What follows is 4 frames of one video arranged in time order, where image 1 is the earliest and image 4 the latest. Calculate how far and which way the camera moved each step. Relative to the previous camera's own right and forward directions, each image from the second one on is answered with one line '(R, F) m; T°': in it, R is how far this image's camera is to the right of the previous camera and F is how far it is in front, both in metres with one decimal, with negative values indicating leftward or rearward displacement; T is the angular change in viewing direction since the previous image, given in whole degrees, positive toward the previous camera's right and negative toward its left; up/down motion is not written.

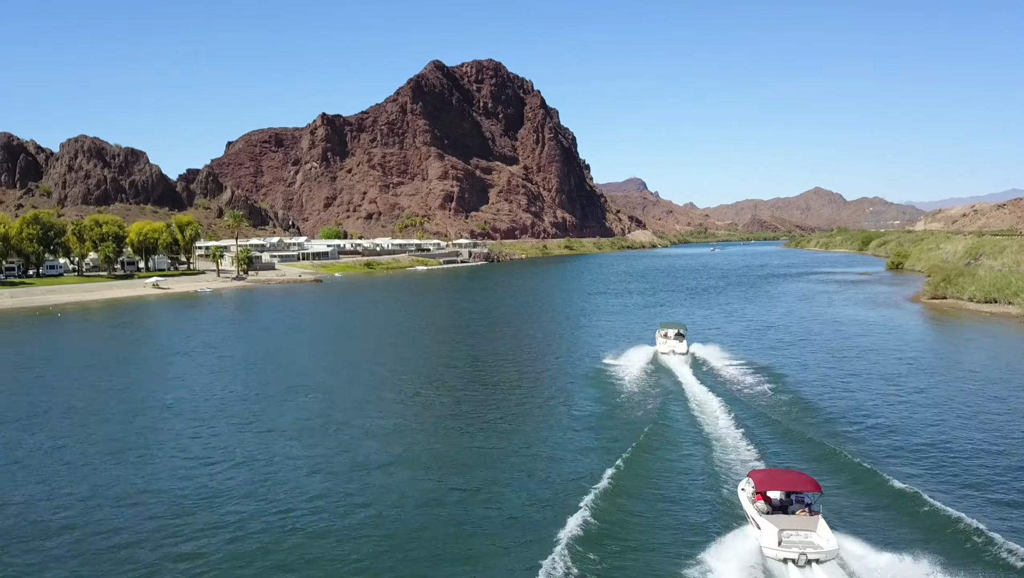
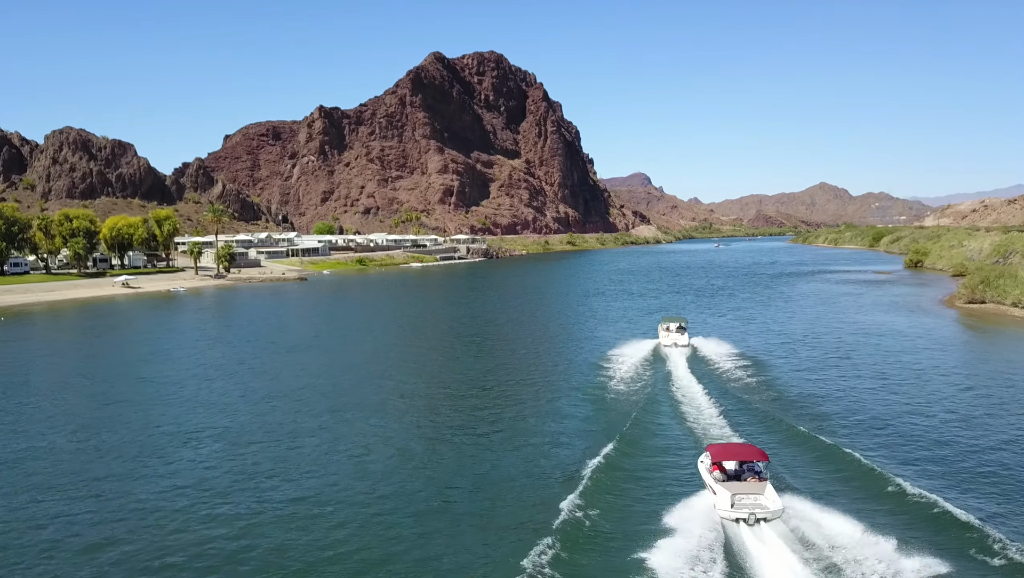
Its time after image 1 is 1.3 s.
(+1.0, +5.6) m; 0°
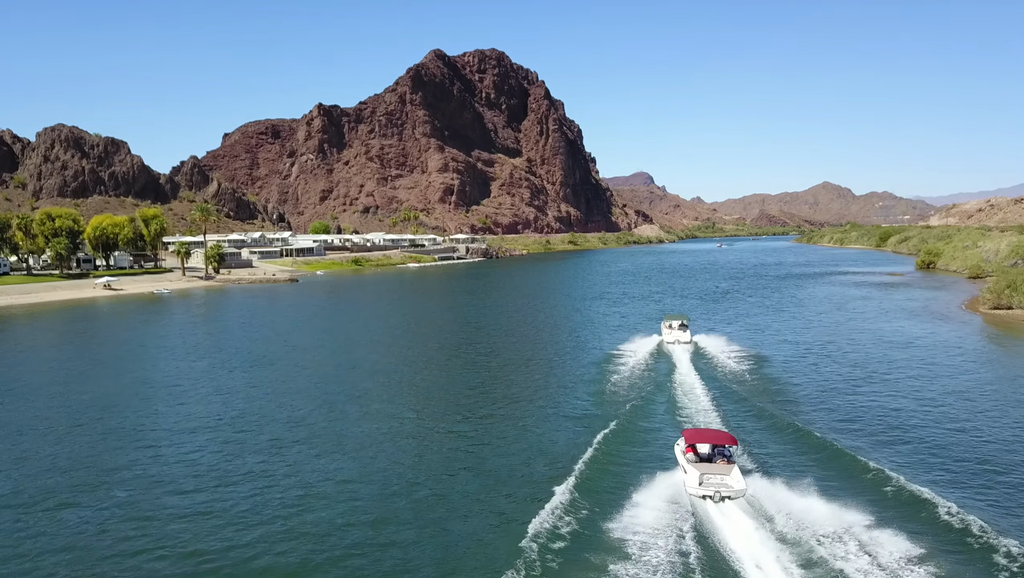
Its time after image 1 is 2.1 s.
(+0.6, +3.1) m; 0°
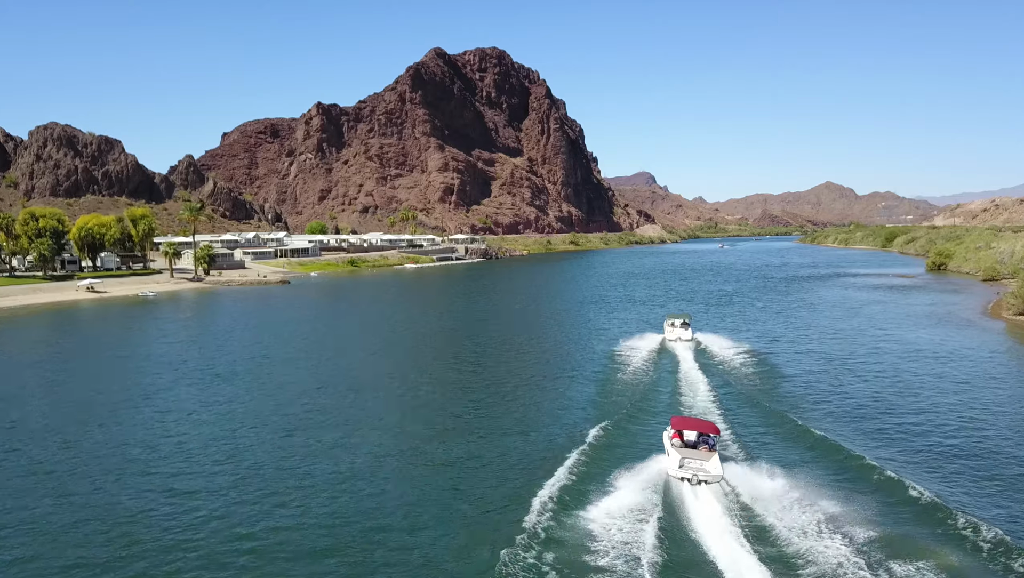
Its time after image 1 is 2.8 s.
(+0.4, +2.7) m; 0°
